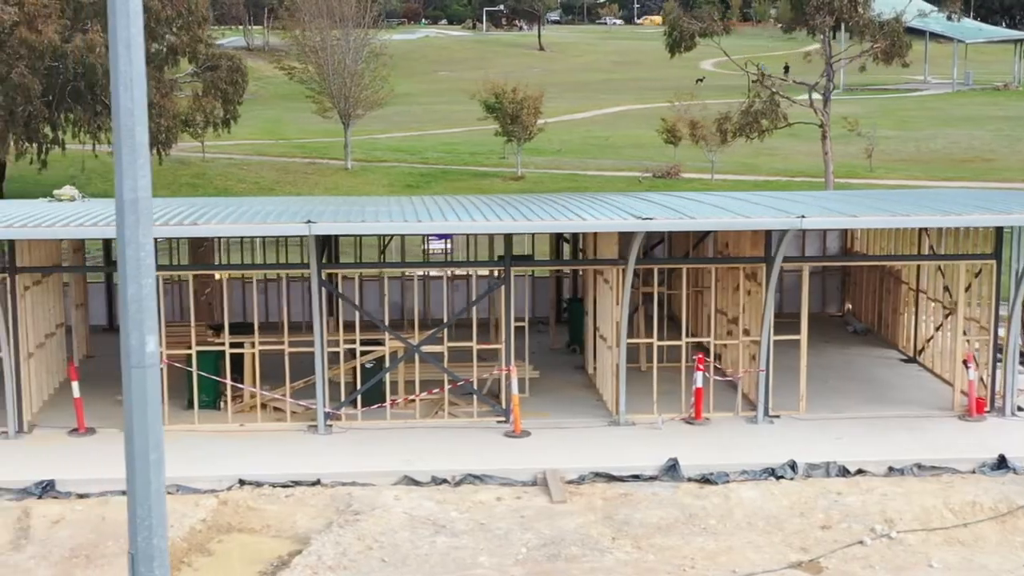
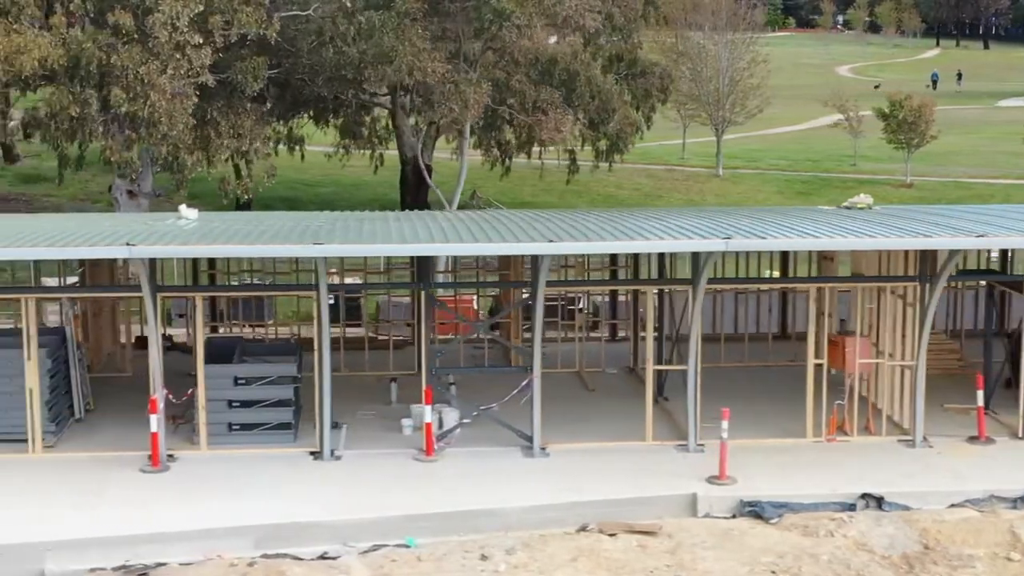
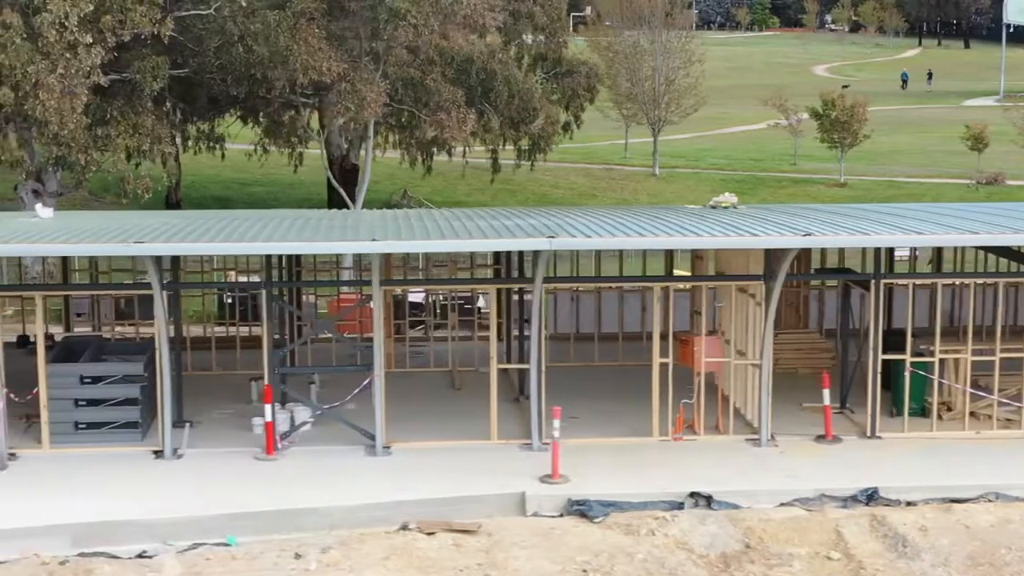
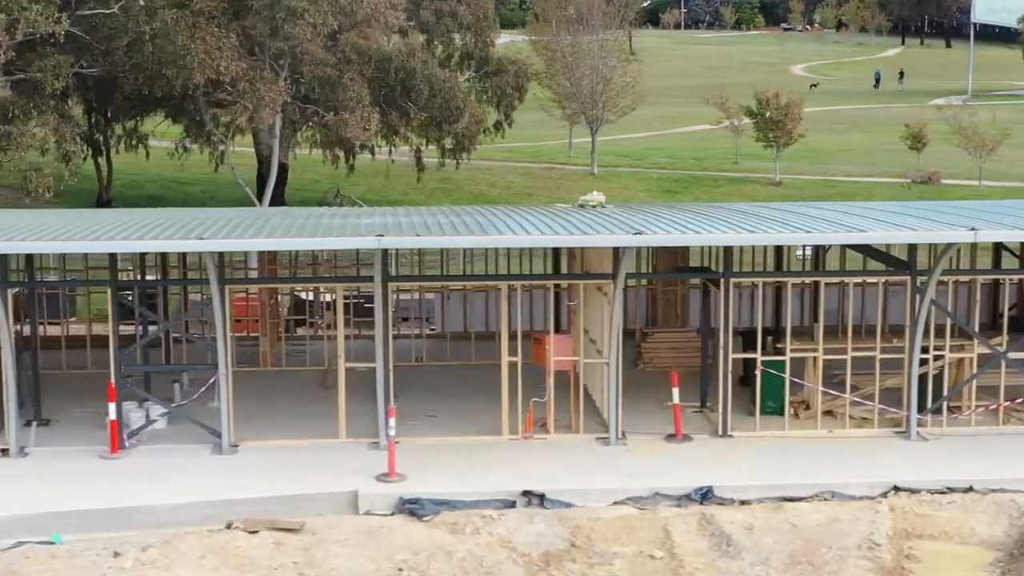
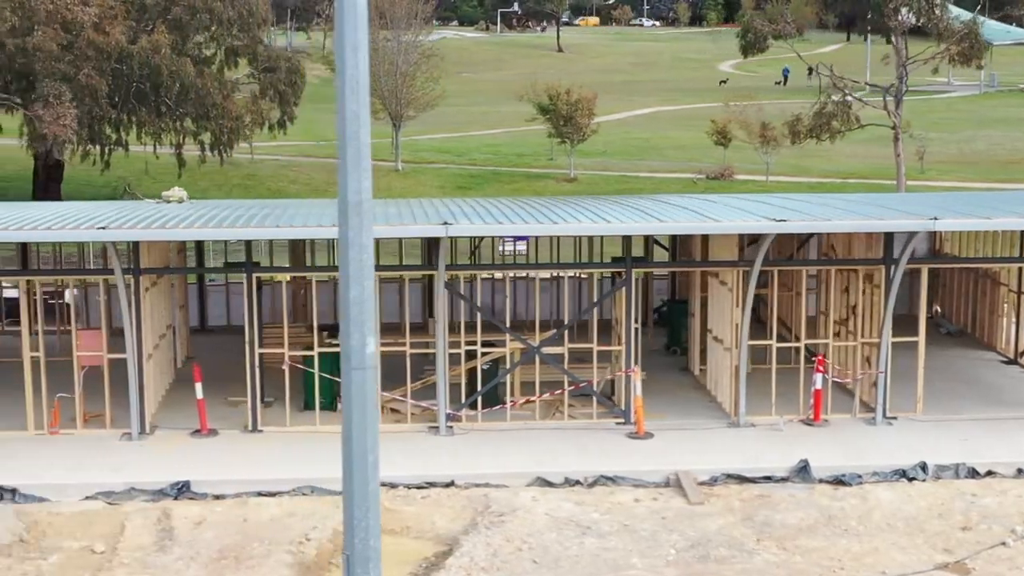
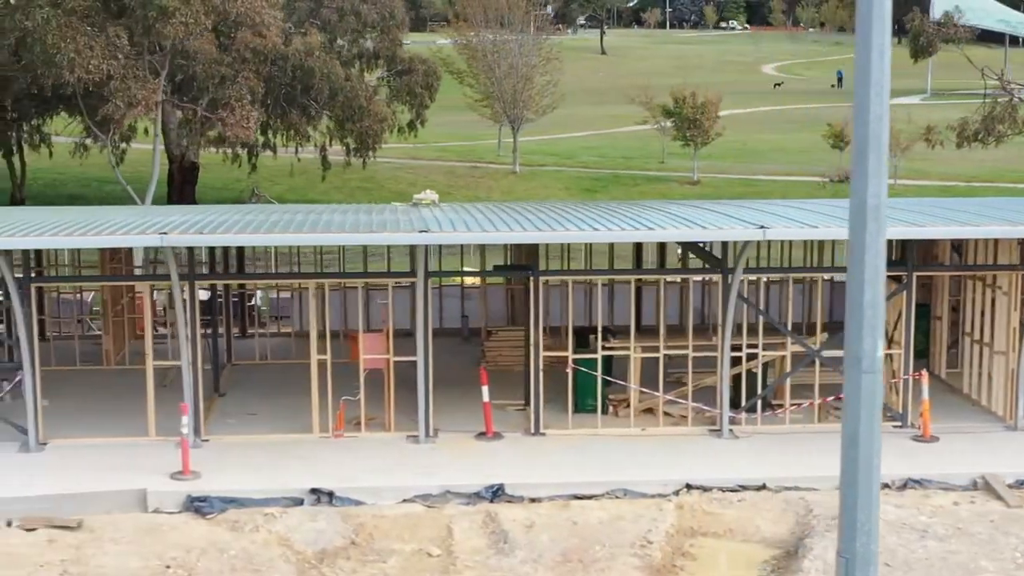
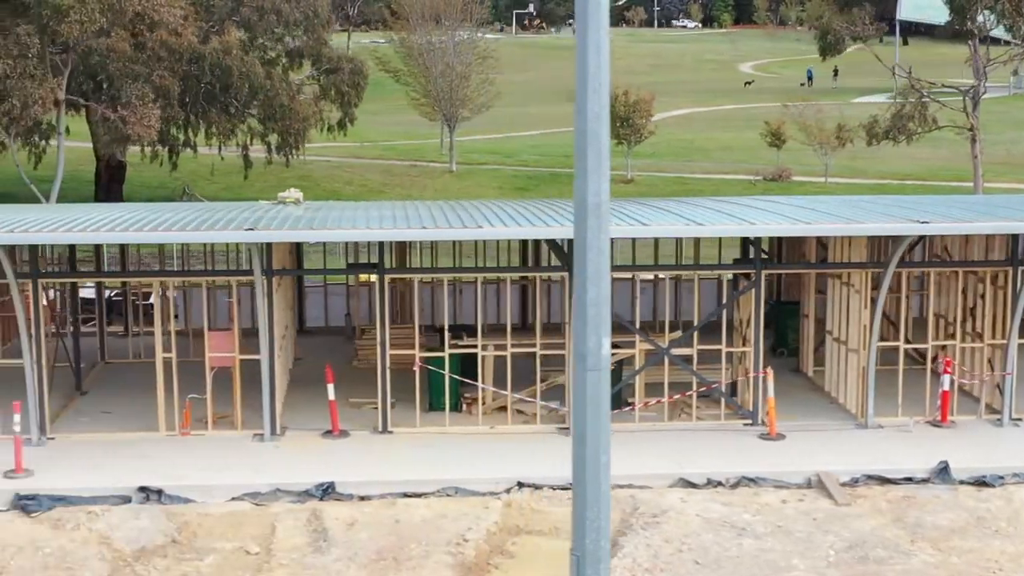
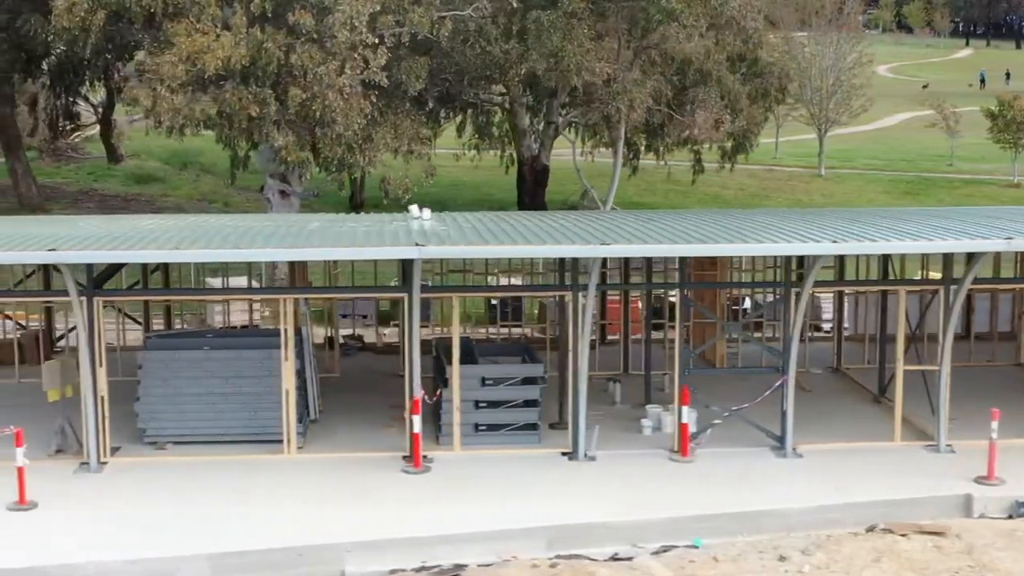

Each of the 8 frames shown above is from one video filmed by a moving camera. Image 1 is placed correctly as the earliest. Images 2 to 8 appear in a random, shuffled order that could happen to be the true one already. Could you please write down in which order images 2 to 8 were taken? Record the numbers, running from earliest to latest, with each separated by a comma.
5, 7, 6, 4, 3, 2, 8
